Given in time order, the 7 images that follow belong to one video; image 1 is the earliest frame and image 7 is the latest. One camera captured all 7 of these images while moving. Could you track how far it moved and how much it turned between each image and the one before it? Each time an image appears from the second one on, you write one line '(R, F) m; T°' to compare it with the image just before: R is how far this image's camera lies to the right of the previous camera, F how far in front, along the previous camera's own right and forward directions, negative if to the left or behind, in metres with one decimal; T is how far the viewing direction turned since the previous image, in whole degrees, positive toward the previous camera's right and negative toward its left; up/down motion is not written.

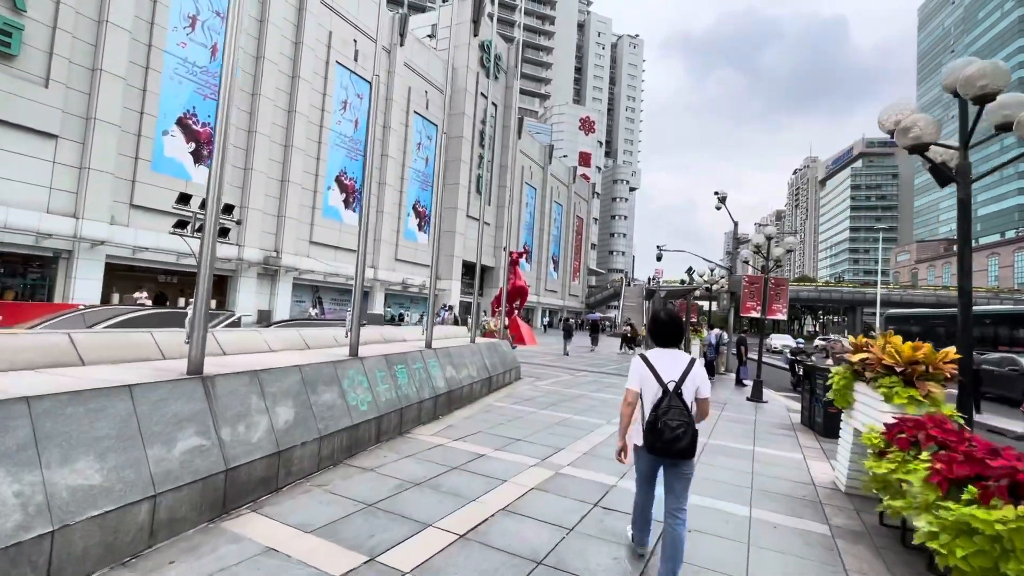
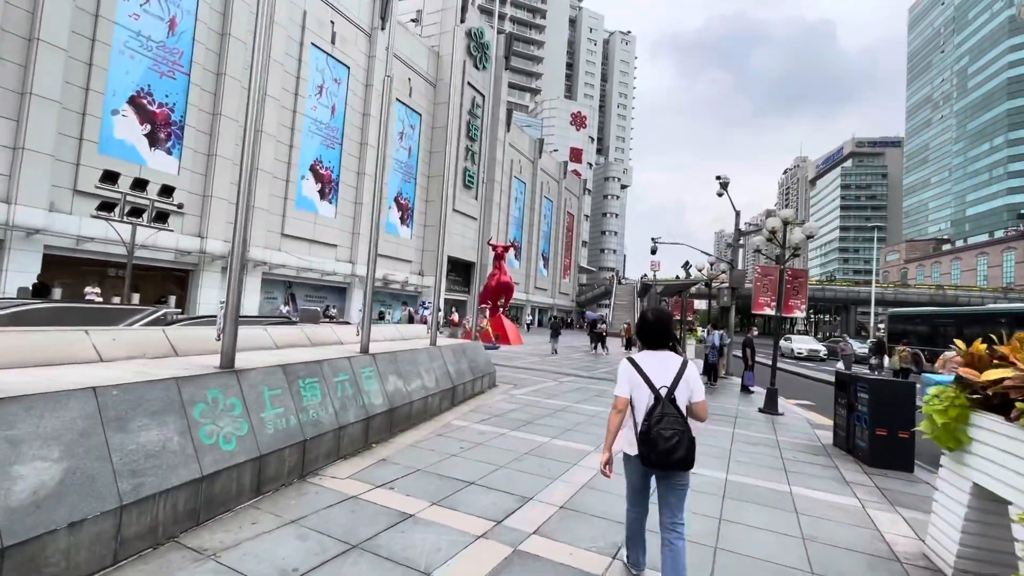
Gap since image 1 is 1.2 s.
(+0.4, +1.7) m; +1°
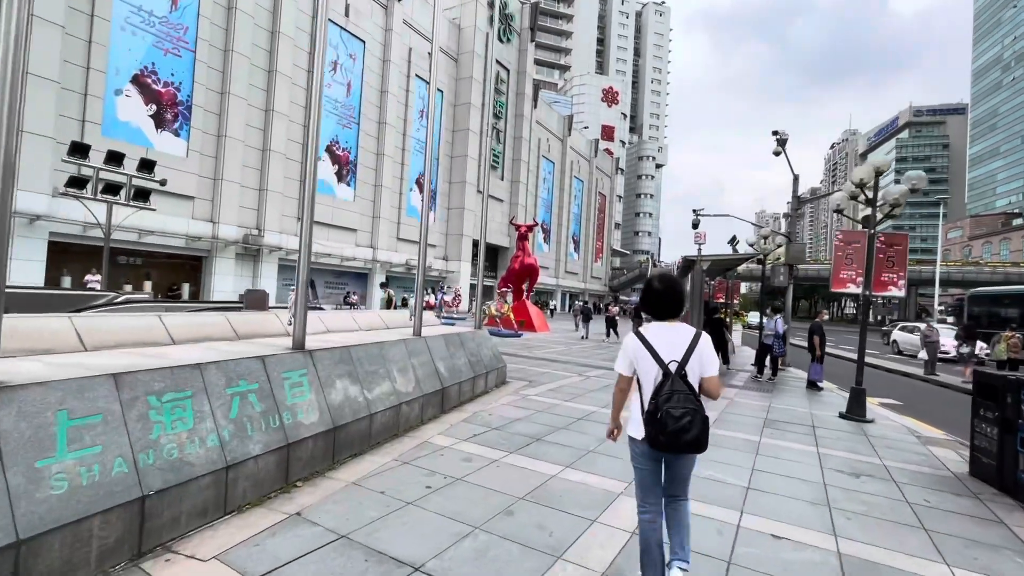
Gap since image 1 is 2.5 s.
(+0.4, +1.8) m; -4°
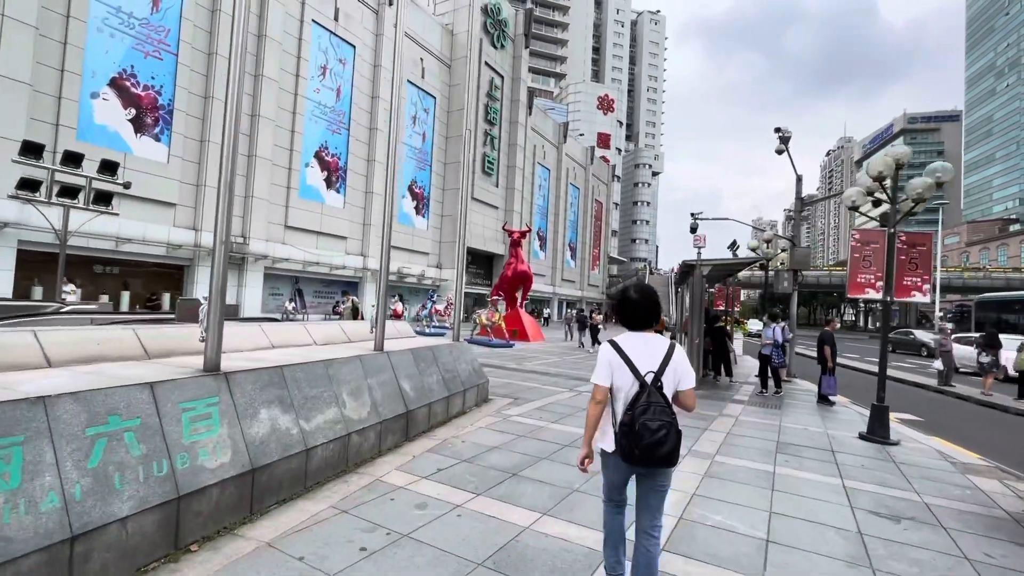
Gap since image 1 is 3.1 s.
(+0.3, +0.8) m; 0°
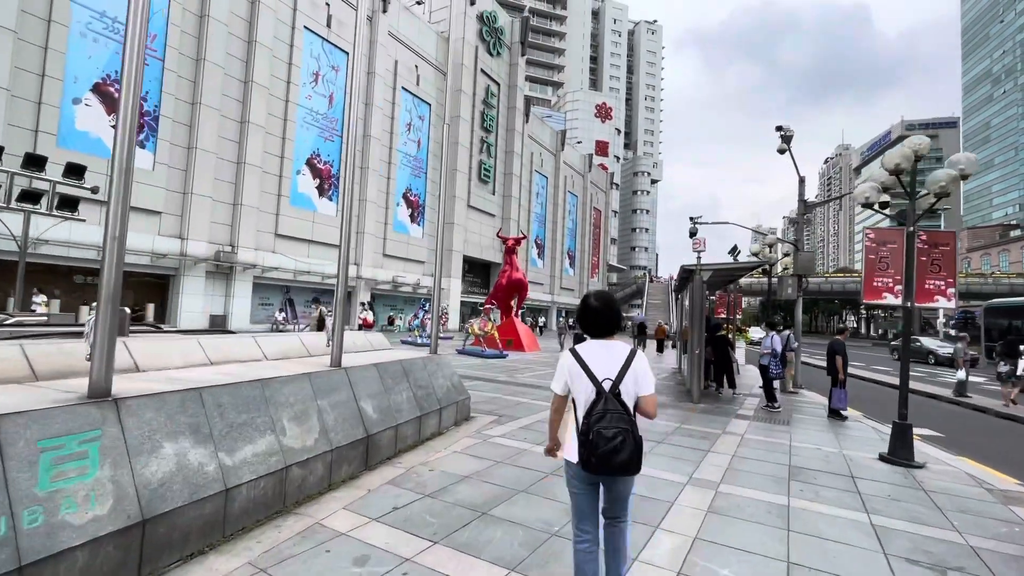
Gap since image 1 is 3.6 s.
(+0.2, +0.6) m; 0°
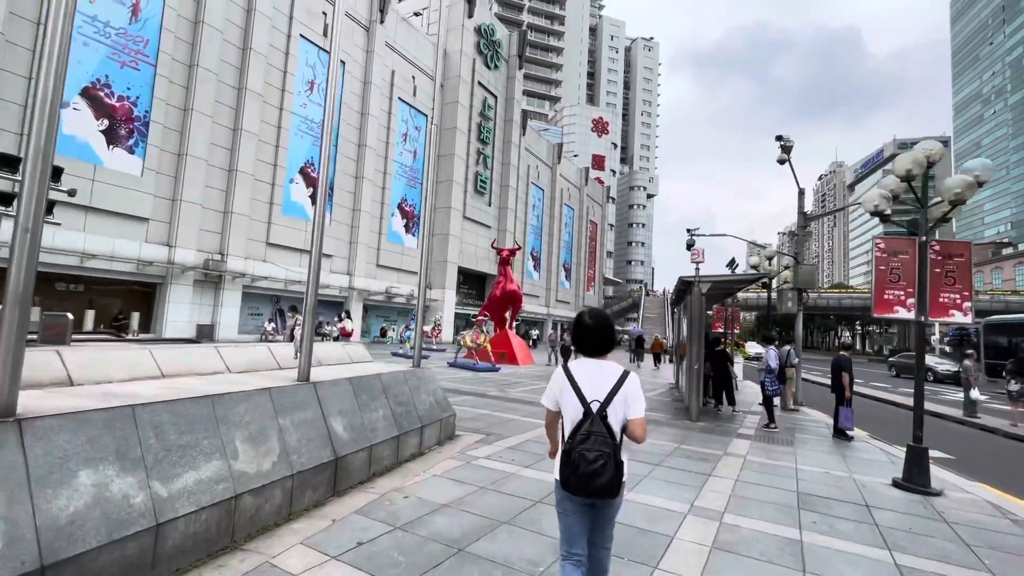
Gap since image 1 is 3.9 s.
(+0.1, +0.4) m; 0°
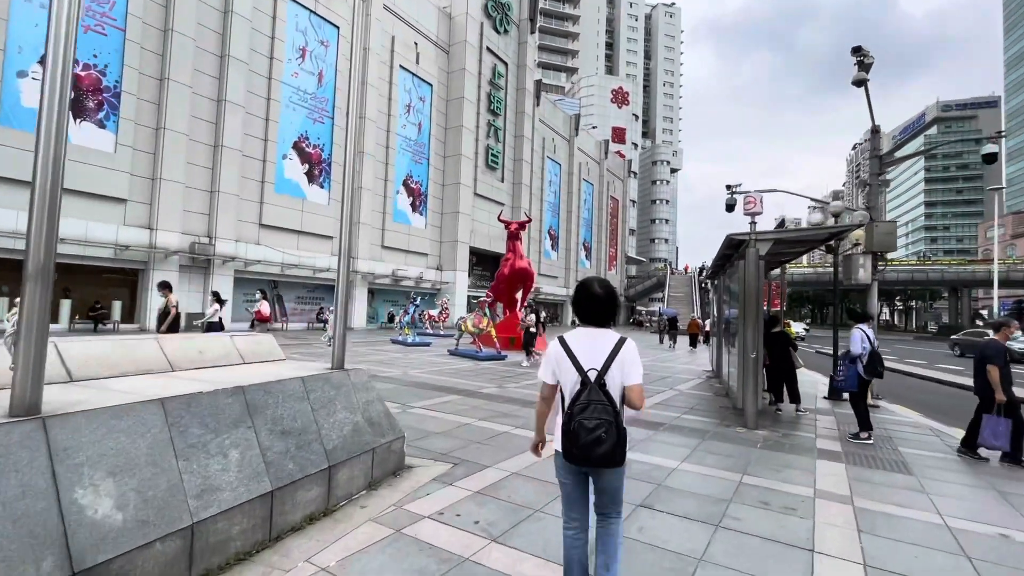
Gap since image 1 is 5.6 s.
(+0.4, +2.2) m; -3°
